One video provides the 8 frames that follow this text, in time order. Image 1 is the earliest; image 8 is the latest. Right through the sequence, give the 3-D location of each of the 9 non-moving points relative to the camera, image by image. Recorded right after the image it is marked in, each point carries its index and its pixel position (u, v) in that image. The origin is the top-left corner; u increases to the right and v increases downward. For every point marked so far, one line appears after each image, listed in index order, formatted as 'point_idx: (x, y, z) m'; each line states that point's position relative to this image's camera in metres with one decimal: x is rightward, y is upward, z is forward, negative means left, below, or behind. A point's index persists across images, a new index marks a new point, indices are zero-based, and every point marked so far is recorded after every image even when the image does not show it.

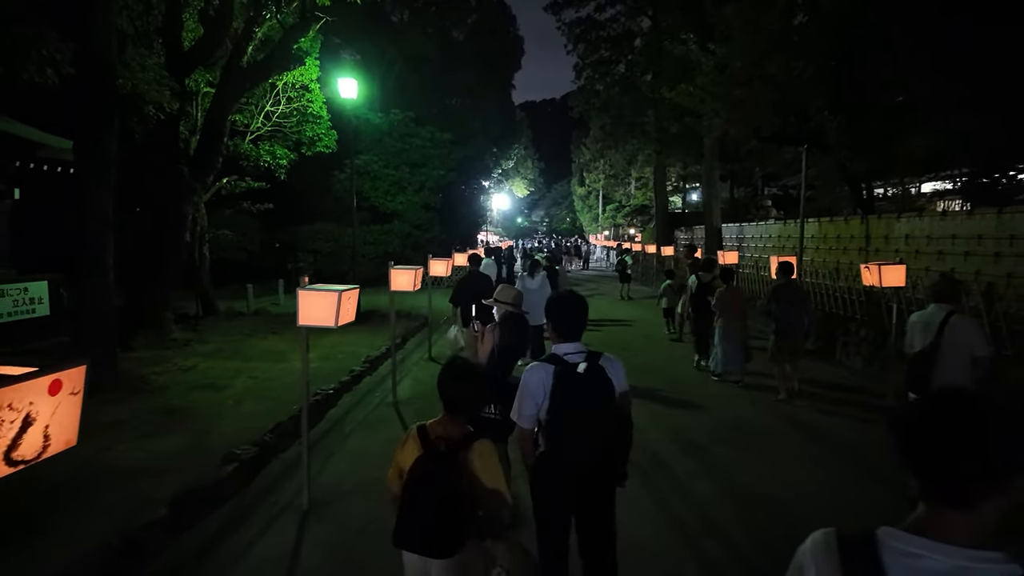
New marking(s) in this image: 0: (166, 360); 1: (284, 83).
0: (-5.5, -1.2, +12.1) m
1: (-5.2, +4.7, +17.2) m
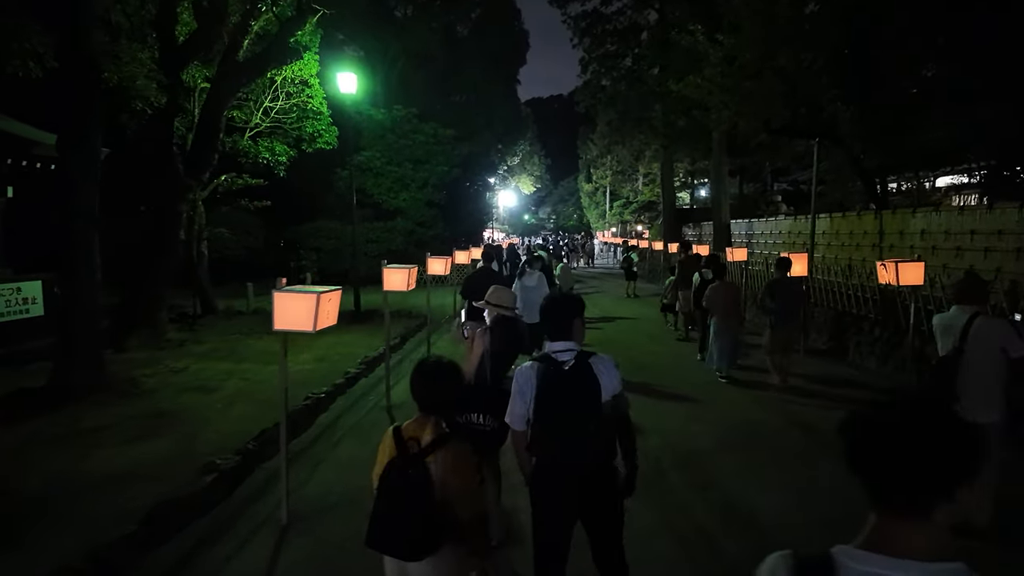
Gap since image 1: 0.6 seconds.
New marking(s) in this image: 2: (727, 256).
0: (-5.5, -1.1, +11.8) m
1: (-5.1, +4.7, +16.9) m
2: (+5.0, +0.7, +17.7) m
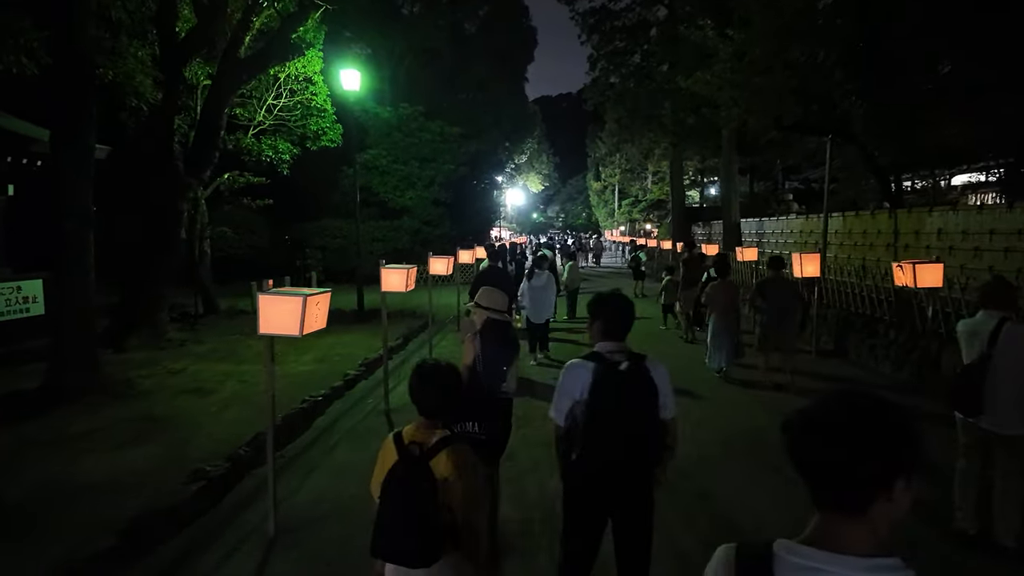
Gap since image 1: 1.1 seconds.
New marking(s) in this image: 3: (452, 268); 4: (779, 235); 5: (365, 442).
0: (-5.5, -1.1, +11.6) m
1: (-5.0, +4.7, +16.7) m
2: (+5.2, +0.7, +17.3) m
3: (-1.0, +0.3, +13.2) m
4: (+6.7, +1.3, +18.8) m
5: (-1.4, -1.5, +7.4) m
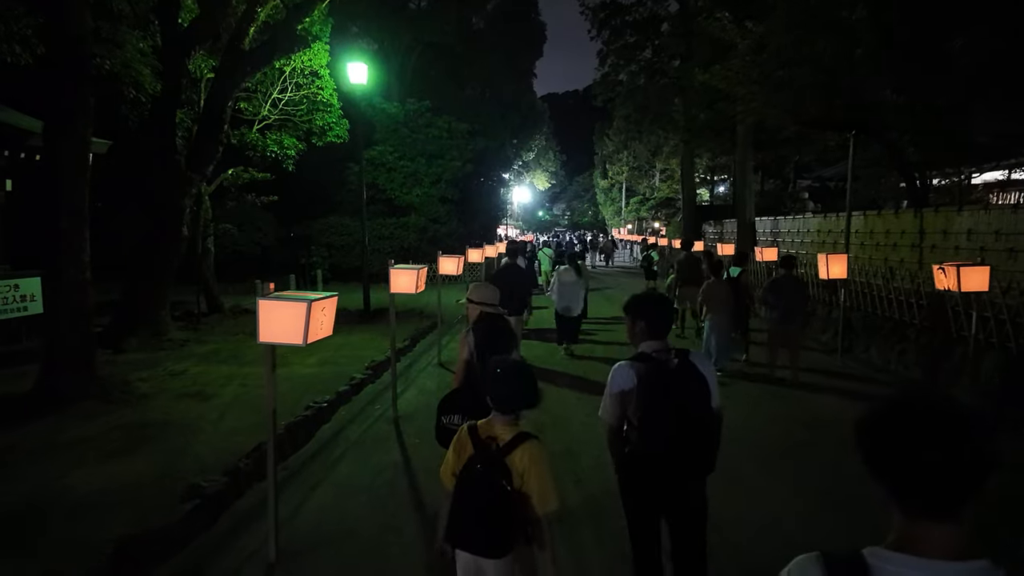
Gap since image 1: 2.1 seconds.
0: (-5.3, -1.1, +11.2) m
1: (-4.8, +4.7, +16.3) m
2: (+5.4, +0.7, +16.9) m
3: (-0.8, +0.3, +12.8) m
4: (+6.9, +1.3, +18.3) m
5: (-1.3, -1.5, +7.0) m
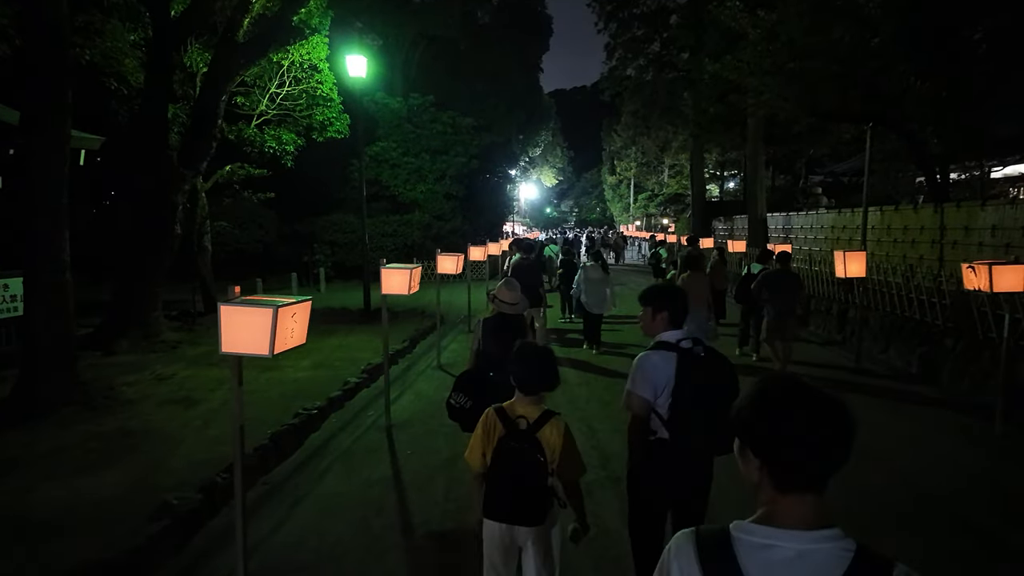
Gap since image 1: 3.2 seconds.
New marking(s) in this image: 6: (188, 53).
0: (-5.2, -1.1, +10.8) m
1: (-4.7, +4.8, +15.8) m
2: (+5.5, +0.8, +16.4) m
3: (-0.8, +0.4, +12.3) m
4: (+7.0, +1.4, +17.8) m
5: (-1.3, -1.5, +6.6) m
6: (-6.0, +4.4, +14.0) m
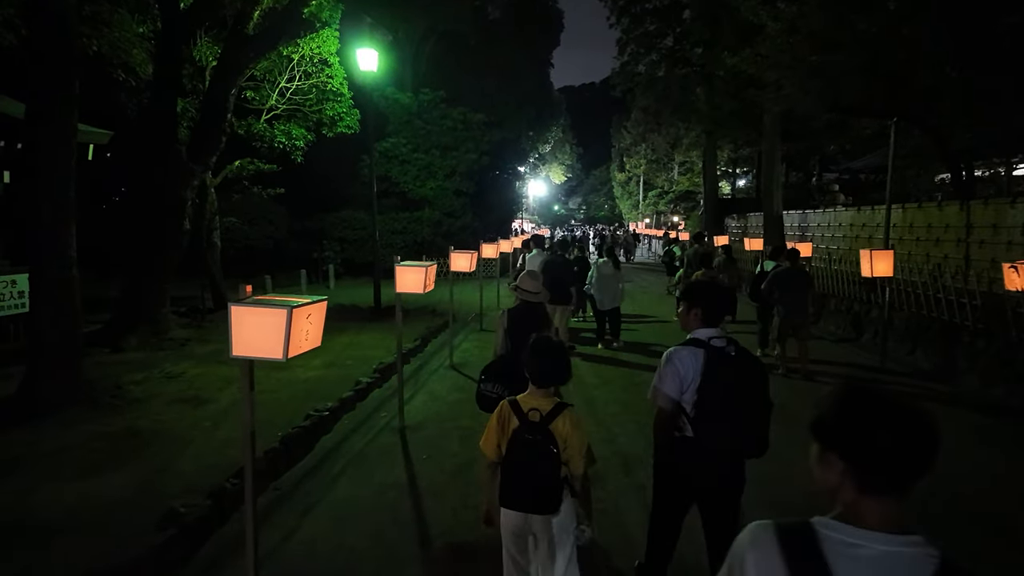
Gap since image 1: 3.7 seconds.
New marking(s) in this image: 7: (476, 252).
0: (-5.0, -1.1, +10.6) m
1: (-4.4, +4.8, +15.6) m
2: (+5.8, +0.8, +16.1) m
3: (-0.6, +0.4, +12.1) m
4: (+7.3, +1.4, +17.5) m
5: (-1.1, -1.5, +6.4) m
6: (-5.8, +4.4, +13.8) m
7: (-0.6, +0.6, +12.0) m
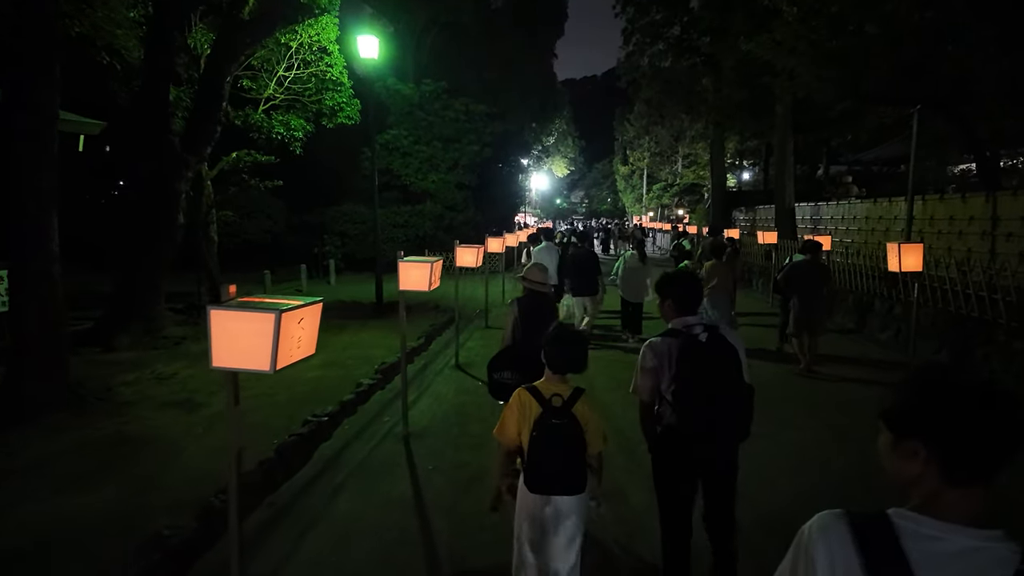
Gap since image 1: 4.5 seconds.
0: (-4.9, -1.0, +10.1) m
1: (-4.3, +4.9, +15.1) m
2: (+5.9, +0.9, +15.6) m
3: (-0.5, +0.5, +11.6) m
4: (+7.4, +1.5, +17.0) m
5: (-1.0, -1.5, +5.9) m
6: (-5.7, +4.5, +13.3) m
7: (-0.5, +0.6, +11.5) m
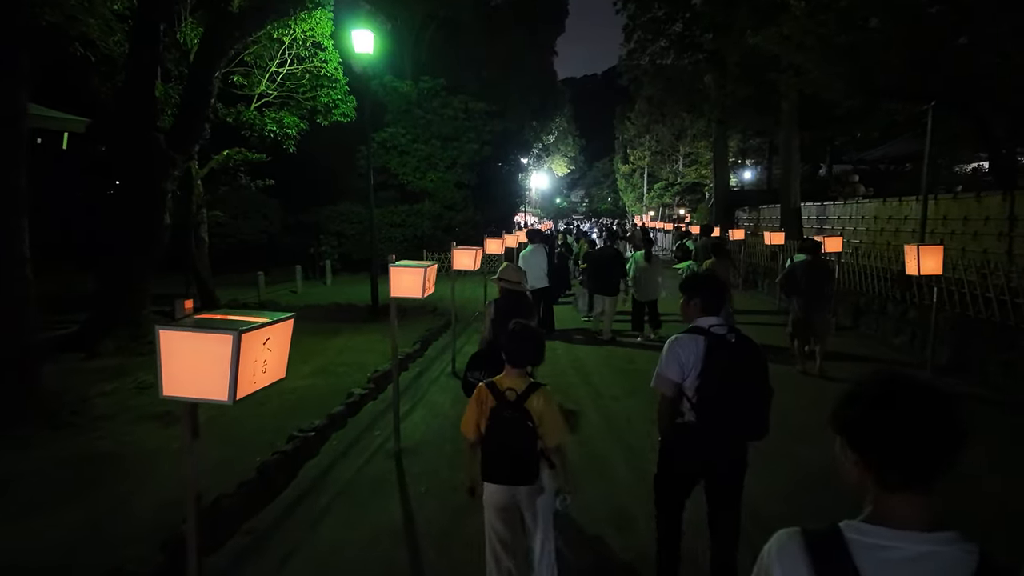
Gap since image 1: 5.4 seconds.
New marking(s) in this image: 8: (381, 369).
0: (-4.9, -1.1, +9.7) m
1: (-4.3, +4.9, +14.7) m
2: (+5.9, +0.9, +15.1) m
3: (-0.5, +0.4, +11.2) m
4: (+7.4, +1.5, +16.5) m
5: (-1.0, -1.6, +5.5) m
6: (-5.7, +4.5, +12.9) m
7: (-0.5, +0.6, +11.1) m
8: (-1.6, -1.0, +9.3) m
